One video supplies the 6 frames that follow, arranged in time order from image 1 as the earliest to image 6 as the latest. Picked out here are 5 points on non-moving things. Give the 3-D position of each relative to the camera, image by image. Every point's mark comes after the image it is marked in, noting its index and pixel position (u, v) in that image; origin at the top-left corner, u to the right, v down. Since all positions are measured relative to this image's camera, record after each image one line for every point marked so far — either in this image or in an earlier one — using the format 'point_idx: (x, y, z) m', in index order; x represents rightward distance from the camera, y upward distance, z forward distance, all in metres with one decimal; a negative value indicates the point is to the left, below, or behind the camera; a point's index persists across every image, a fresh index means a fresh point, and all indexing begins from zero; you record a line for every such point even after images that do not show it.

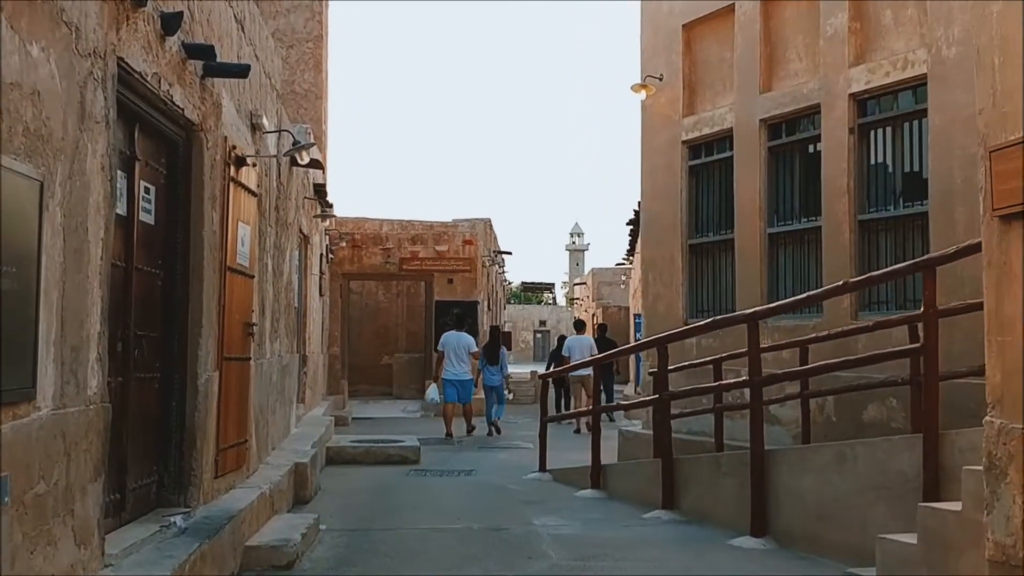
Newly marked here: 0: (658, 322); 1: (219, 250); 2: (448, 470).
0: (+1.2, -0.3, +9.6) m
1: (-1.4, +0.2, +5.4) m
2: (-0.5, -1.4, +9.1) m
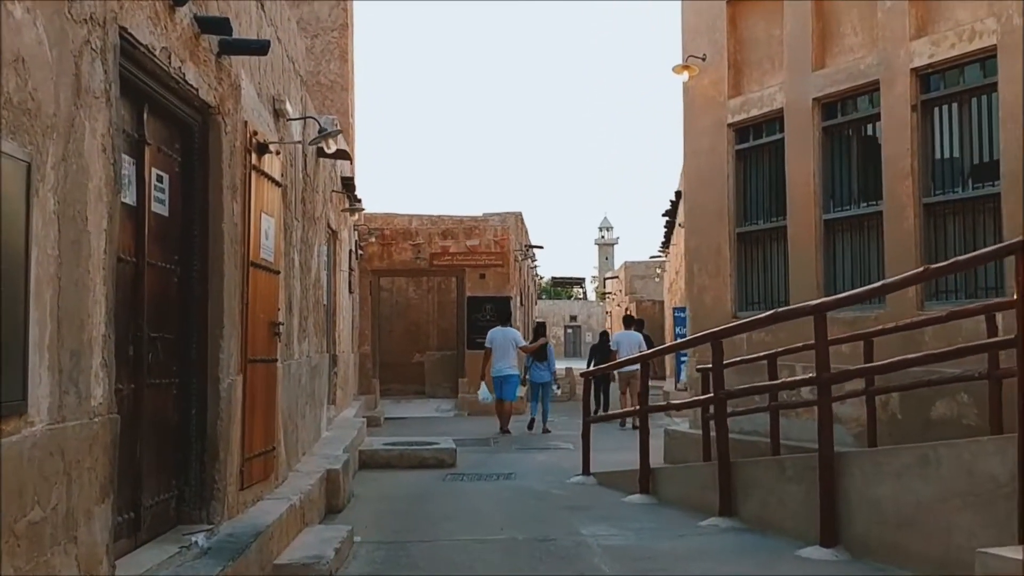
0: (+1.5, -0.2, +9.1) m
1: (-1.2, +0.2, +5.0) m
2: (-0.2, -1.4, +8.7) m
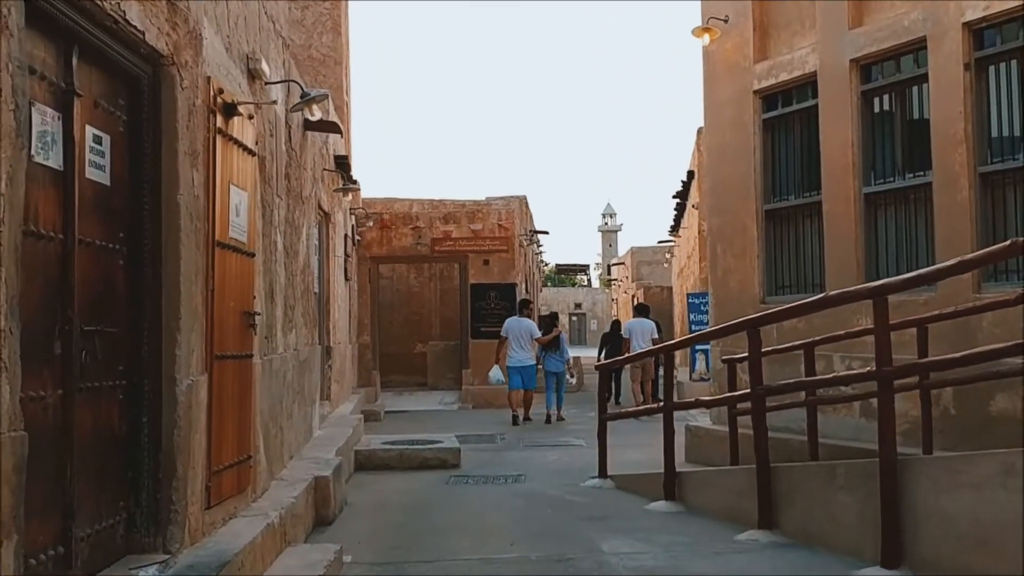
0: (+1.6, -0.1, +8.4) m
1: (-1.1, +0.3, +4.2) m
2: (-0.1, -1.3, +8.0) m
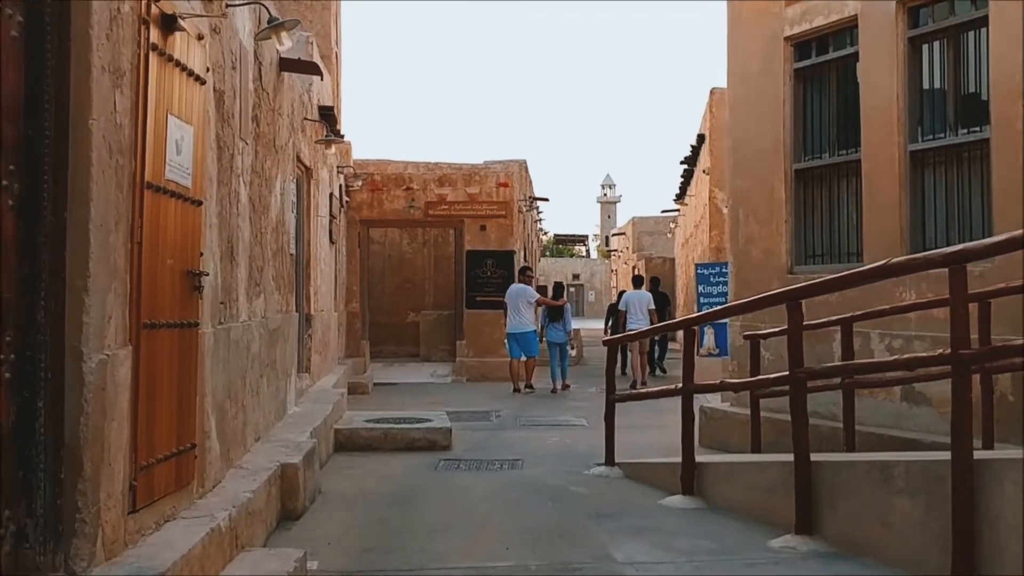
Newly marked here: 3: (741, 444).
0: (+1.6, +0.1, +7.5) m
1: (-1.1, +0.4, +3.4) m
2: (-0.1, -1.1, +7.2) m
3: (+1.4, -1.0, +7.2) m
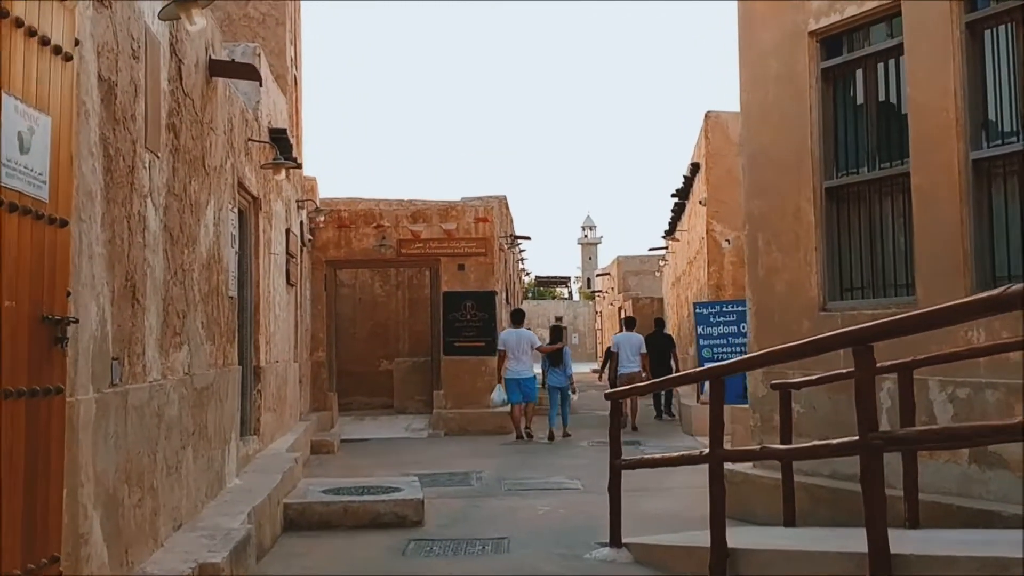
0: (+1.5, -0.1, +6.4) m
1: (-1.2, +0.3, +2.2) m
2: (-0.2, -1.3, +6.0) m
3: (+1.4, -1.2, +6.0) m
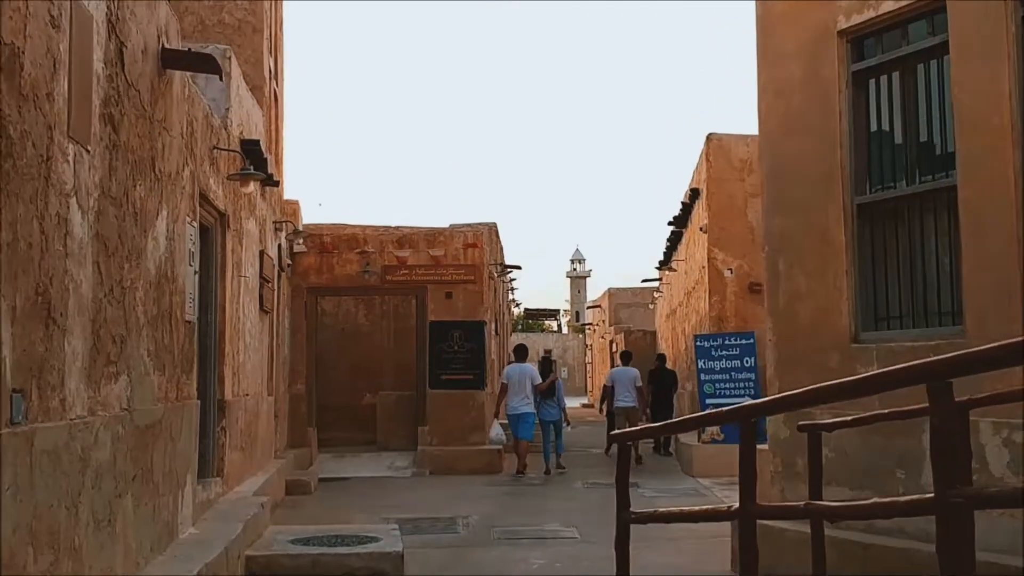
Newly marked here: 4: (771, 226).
0: (+1.4, -0.3, +5.7) m
1: (-1.2, +0.3, +1.6) m
2: (-0.3, -1.4, +5.3) m
3: (+1.3, -1.3, +5.3) m
4: (+1.4, +0.3, +6.0) m
